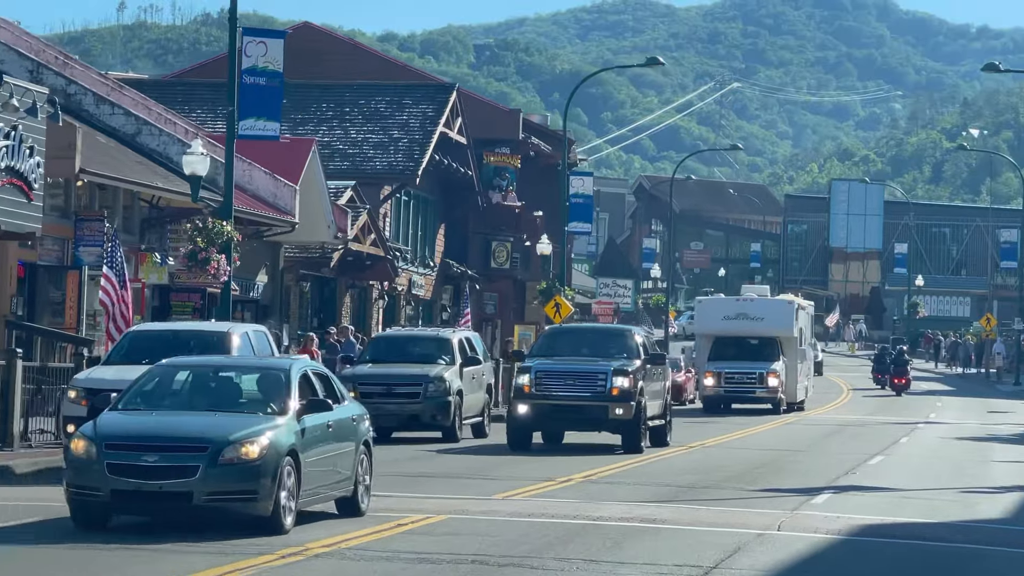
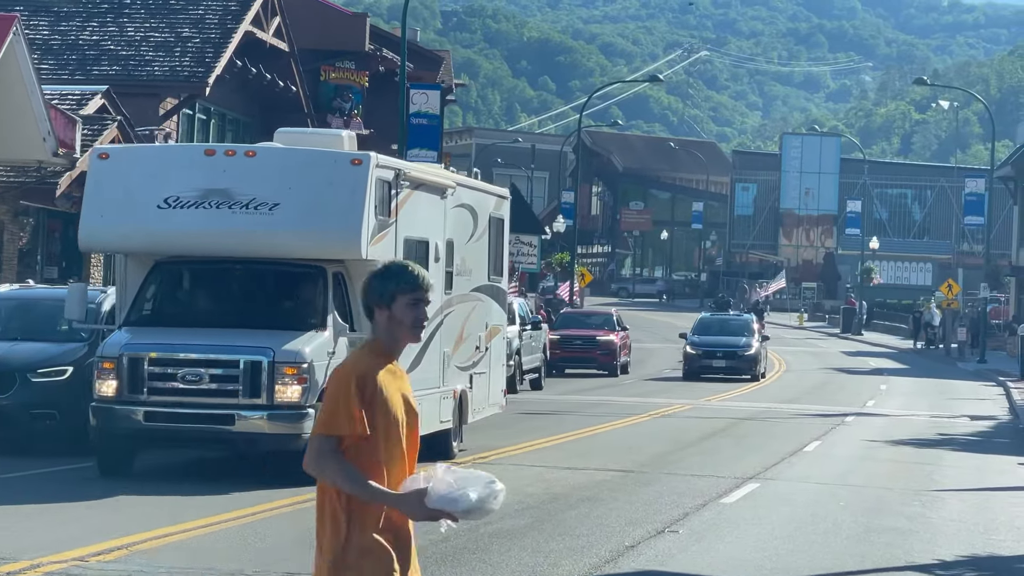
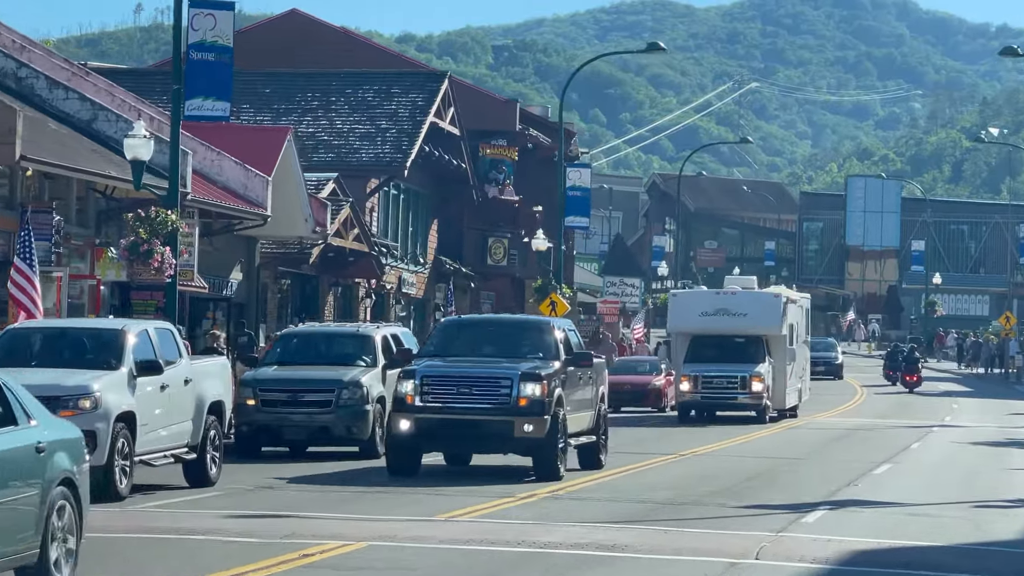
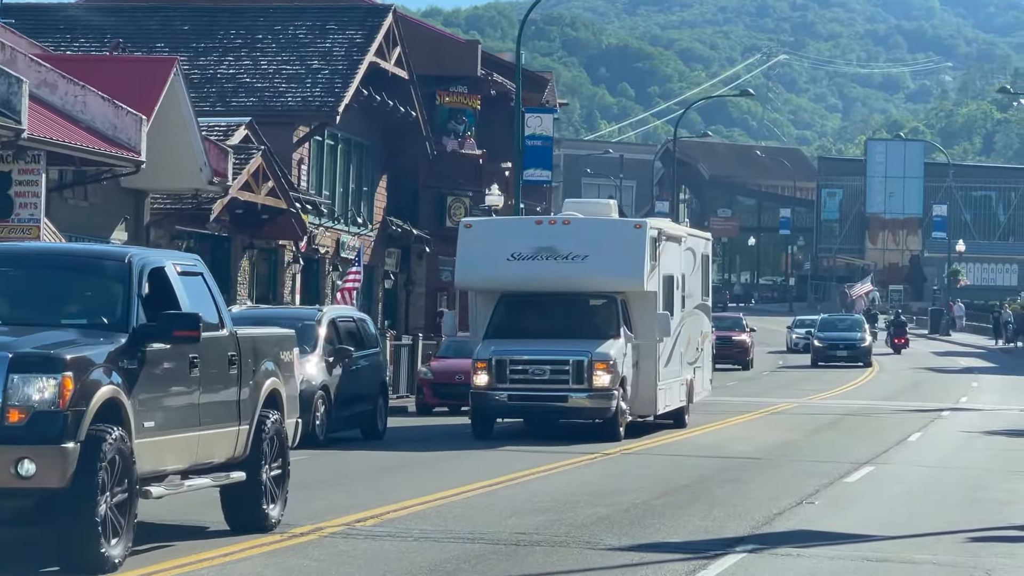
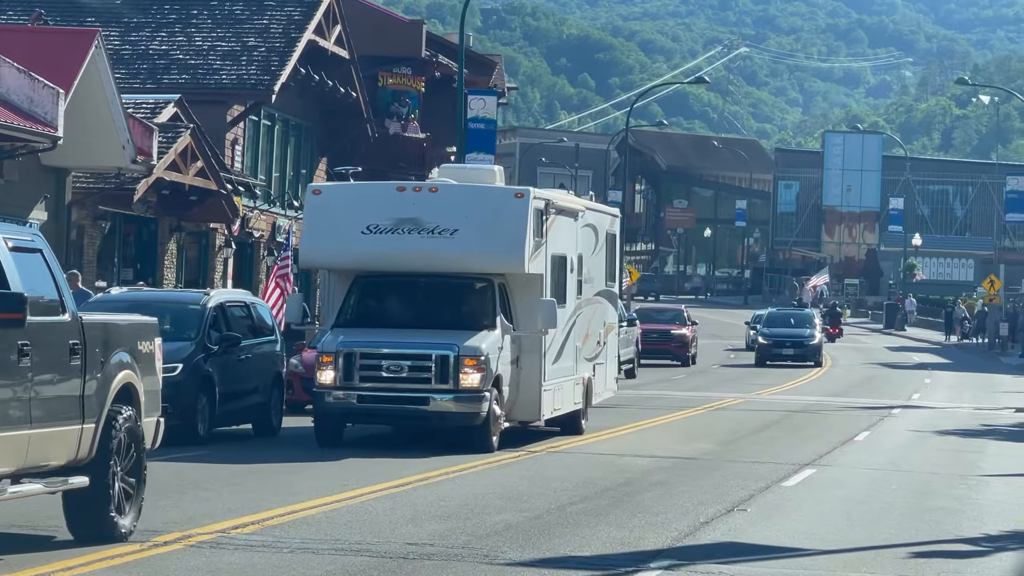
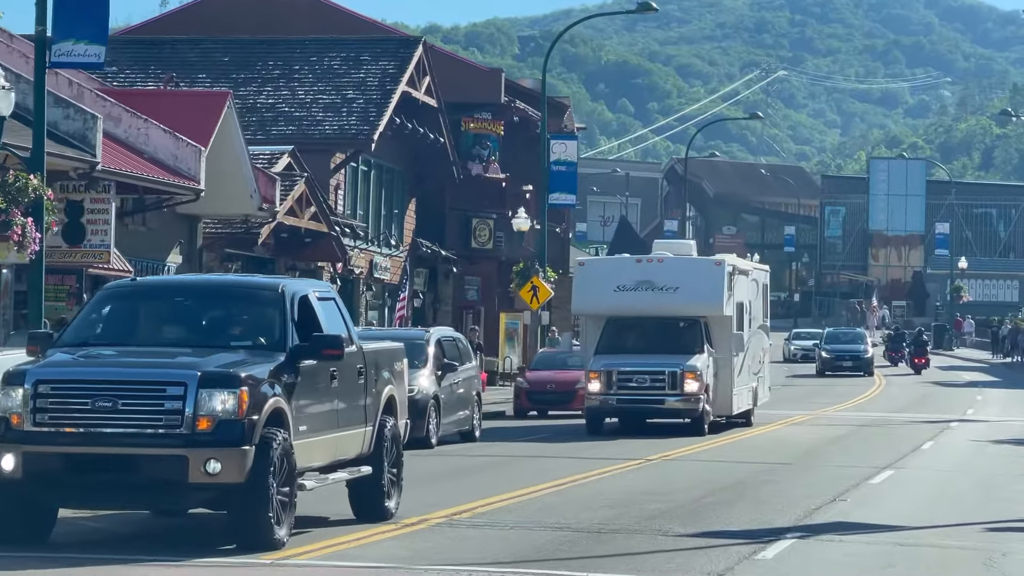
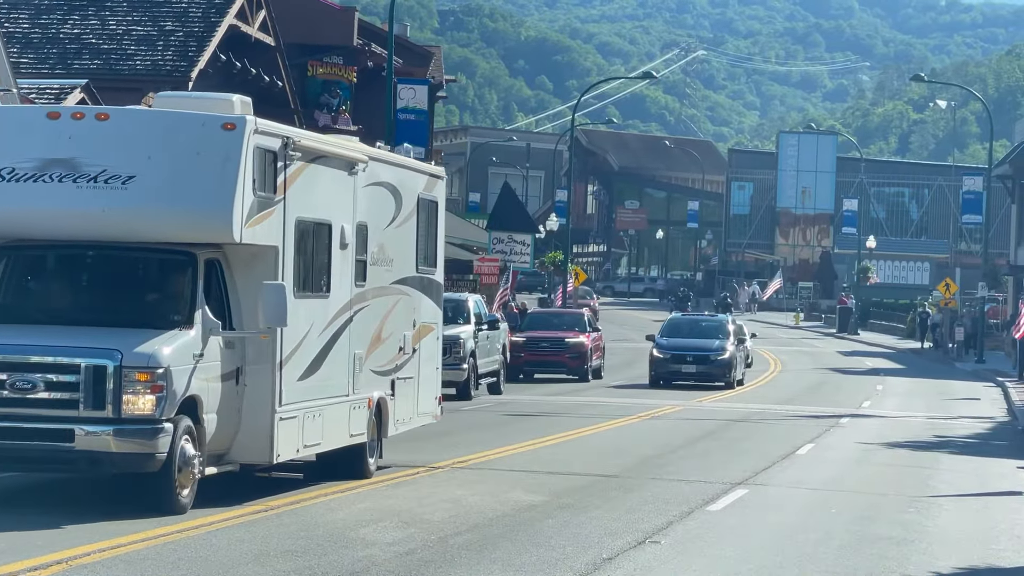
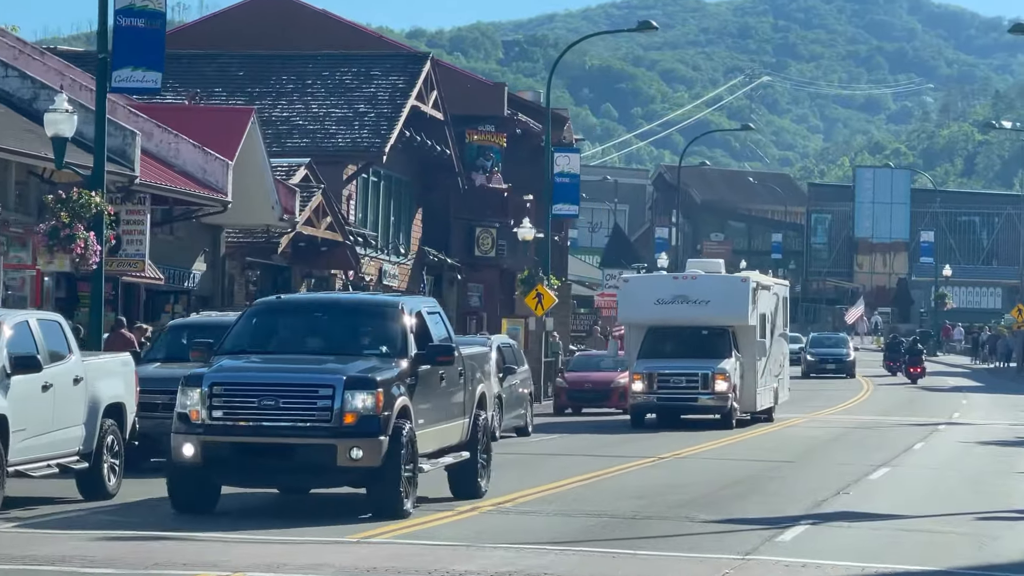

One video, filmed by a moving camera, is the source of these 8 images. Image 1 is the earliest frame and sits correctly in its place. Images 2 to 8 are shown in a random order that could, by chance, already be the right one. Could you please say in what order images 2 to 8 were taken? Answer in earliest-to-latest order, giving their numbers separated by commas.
3, 8, 6, 4, 5, 2, 7
